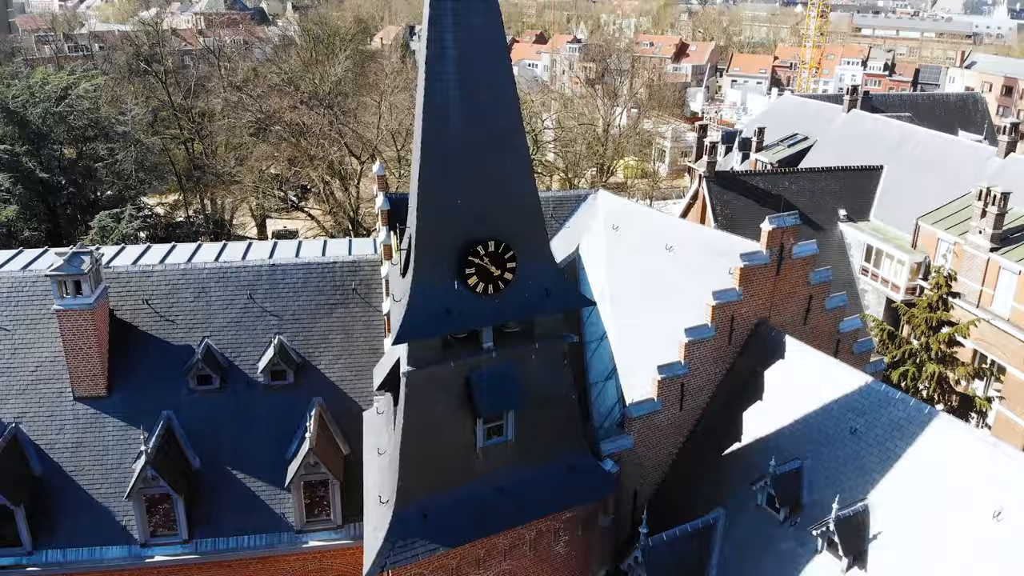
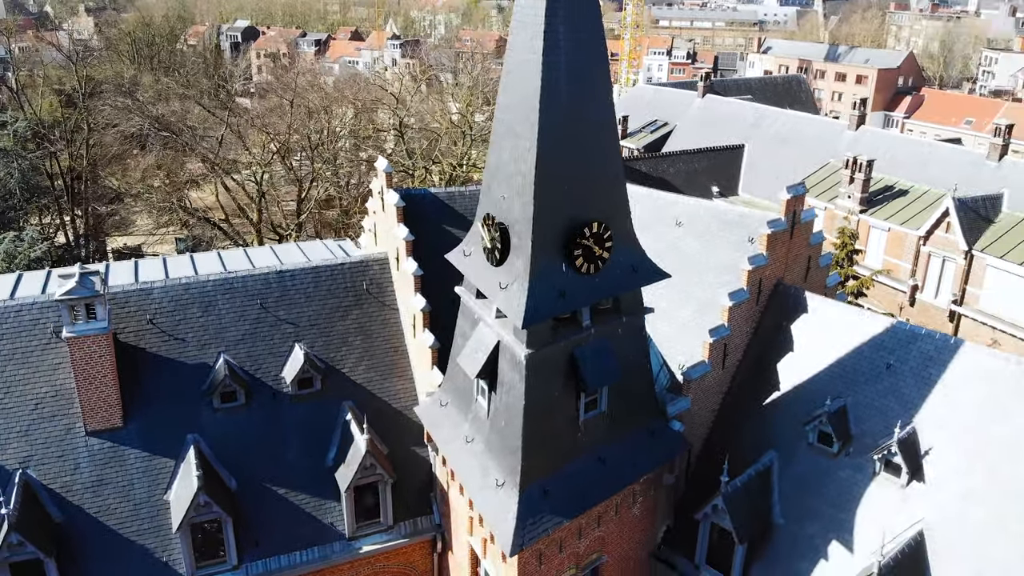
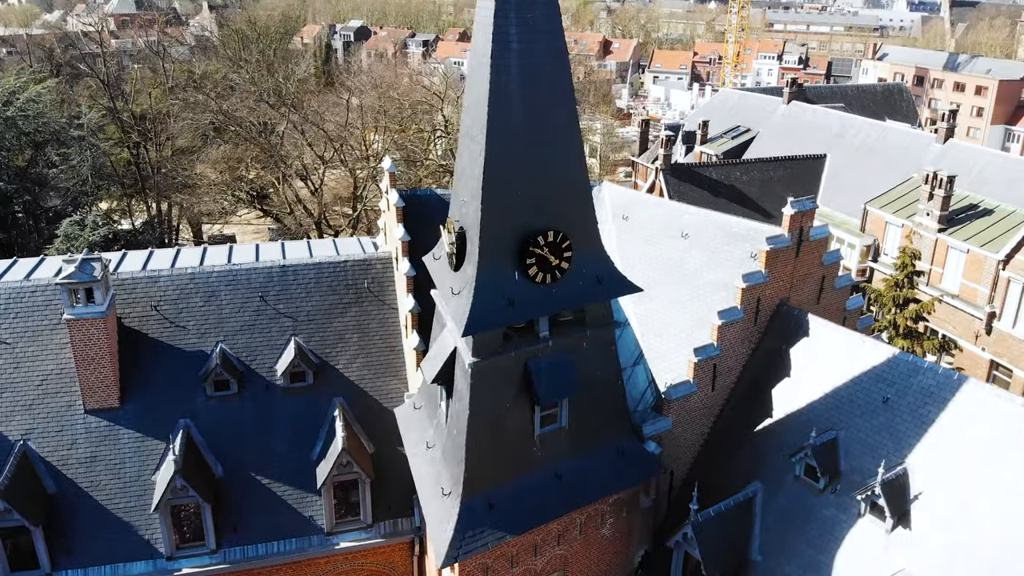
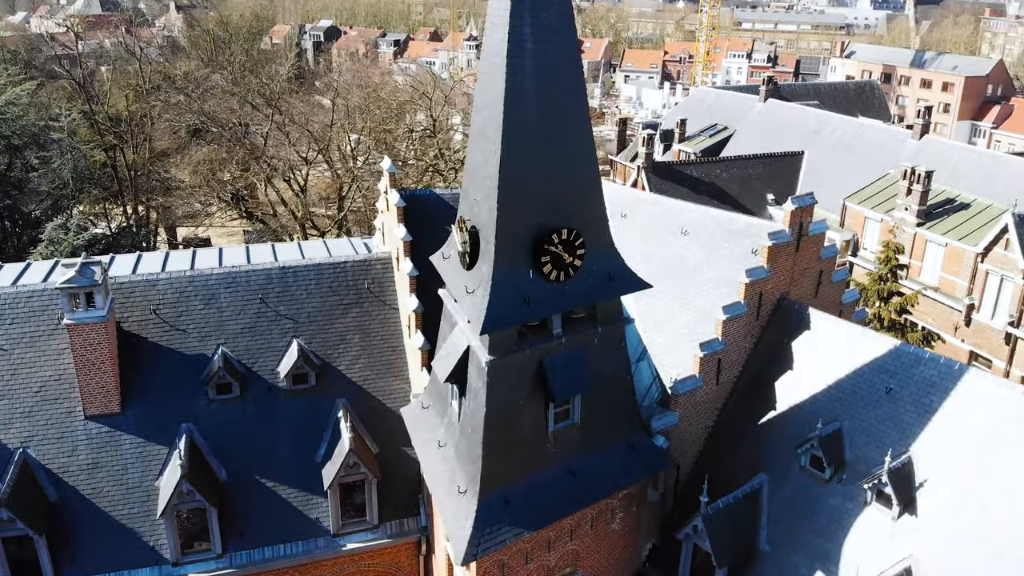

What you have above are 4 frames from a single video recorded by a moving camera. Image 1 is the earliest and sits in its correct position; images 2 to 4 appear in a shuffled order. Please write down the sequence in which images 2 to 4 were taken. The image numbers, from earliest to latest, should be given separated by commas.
3, 4, 2
